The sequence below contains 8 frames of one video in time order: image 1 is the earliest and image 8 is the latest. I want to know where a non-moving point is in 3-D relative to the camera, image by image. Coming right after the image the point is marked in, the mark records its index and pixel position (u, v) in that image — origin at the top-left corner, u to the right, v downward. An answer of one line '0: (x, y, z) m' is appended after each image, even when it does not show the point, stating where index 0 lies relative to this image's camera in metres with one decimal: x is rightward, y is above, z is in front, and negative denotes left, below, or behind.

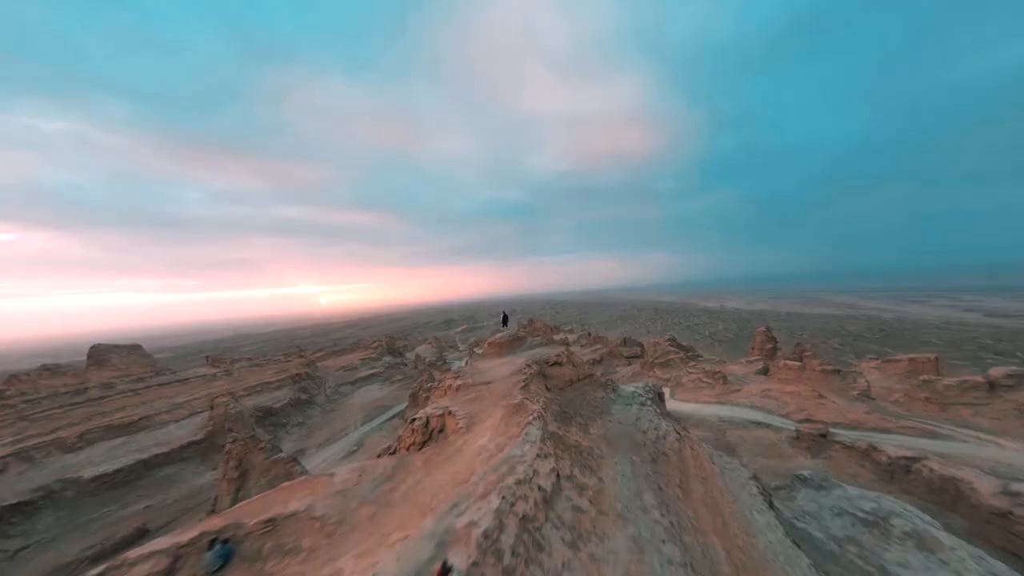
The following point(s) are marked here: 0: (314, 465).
0: (-8.8, -7.9, +17.5) m
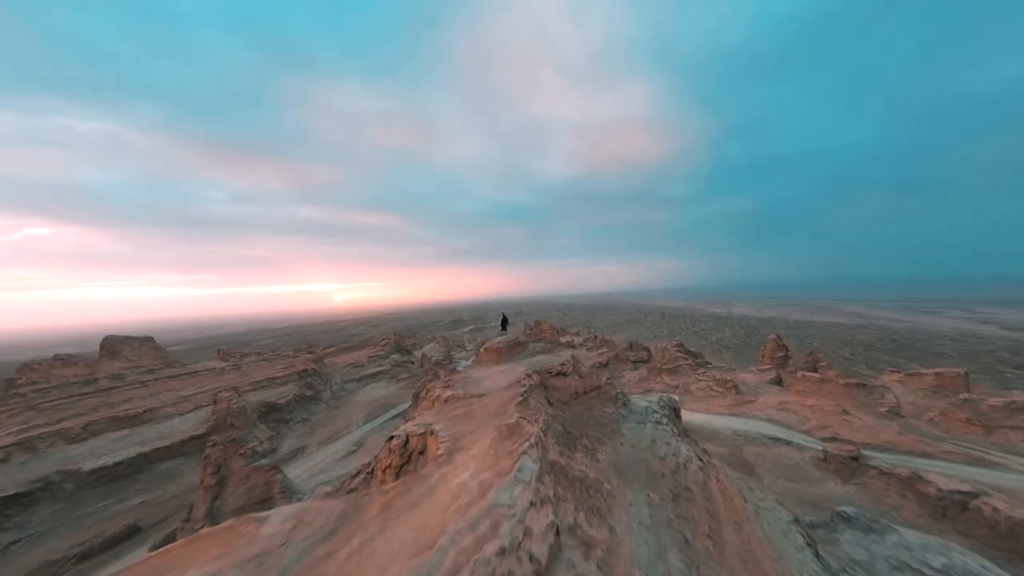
0: (-8.7, -7.7, +17.2) m
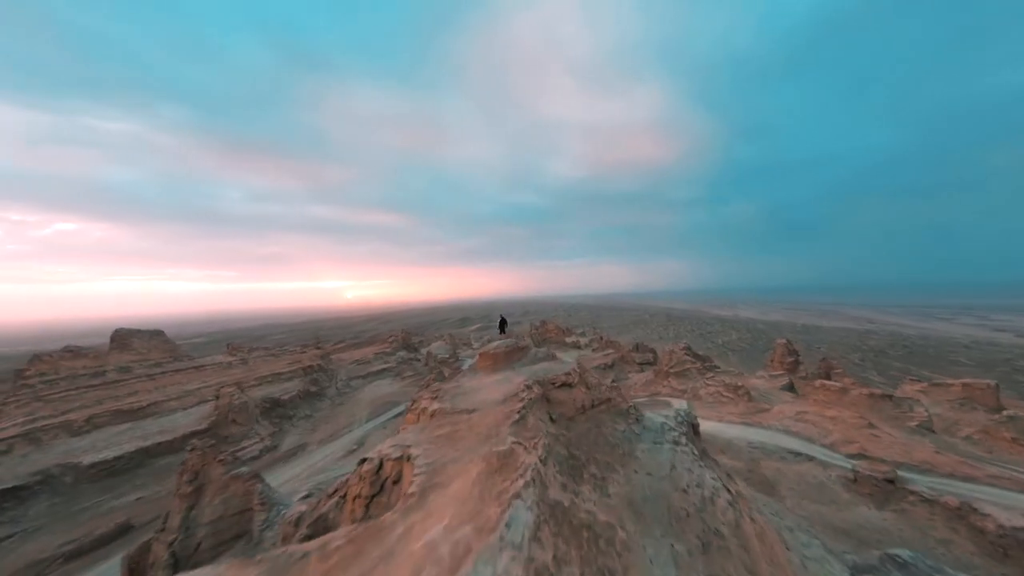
0: (-8.6, -7.6, +16.9) m
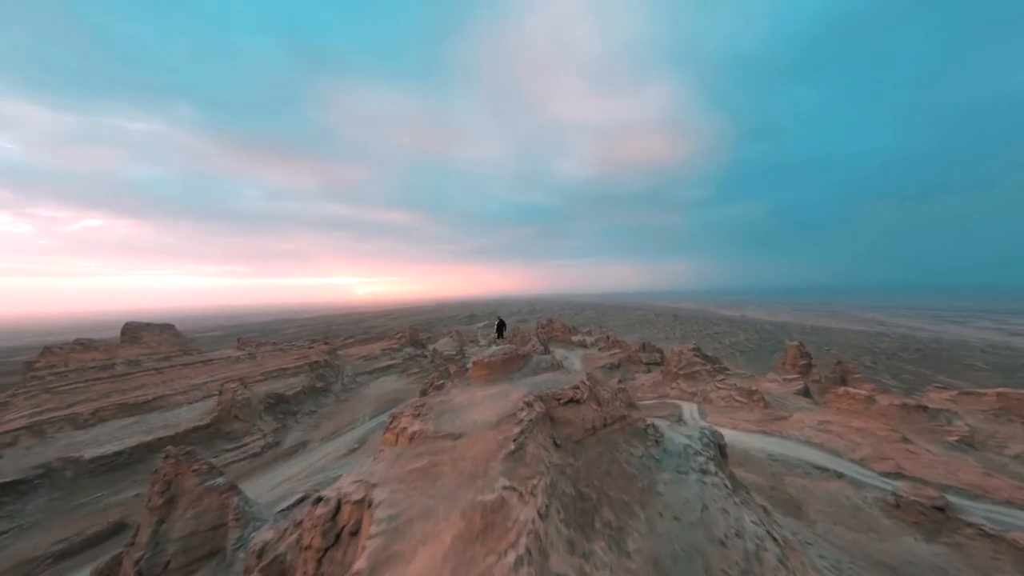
0: (-8.5, -7.4, +16.6) m
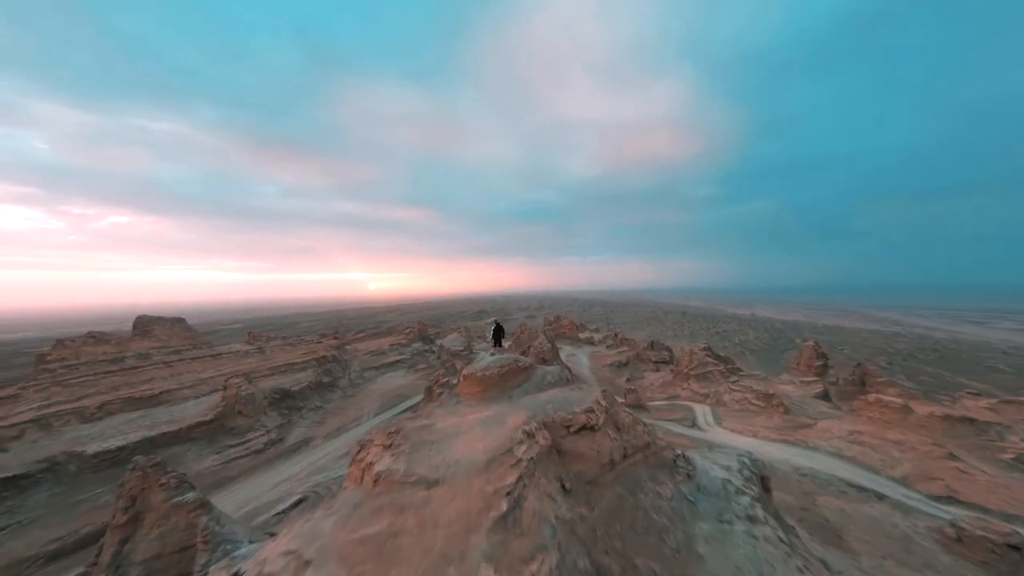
0: (-8.2, -7.2, +16.3) m
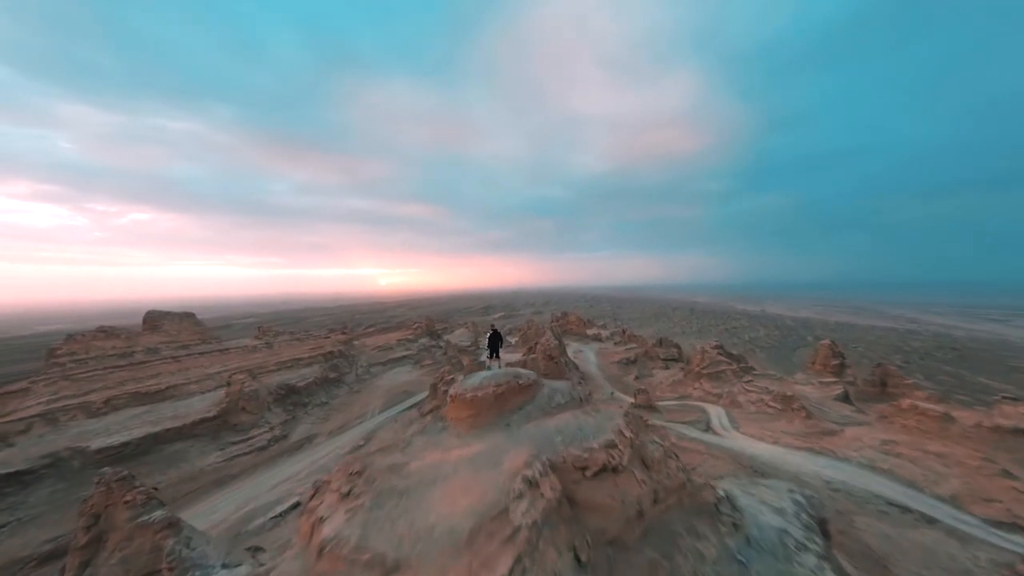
0: (-8.0, -7.0, +16.0) m
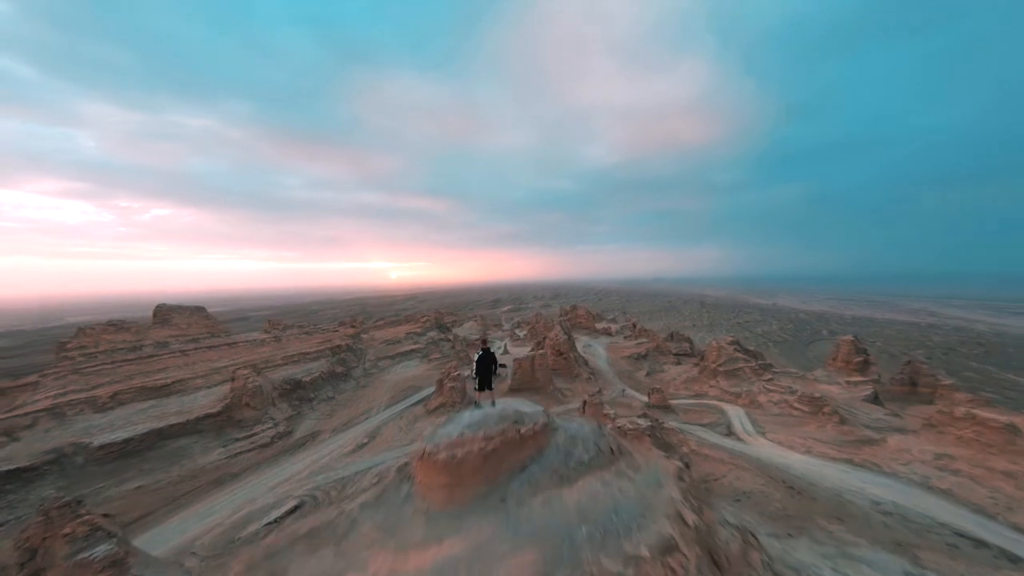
0: (-7.7, -6.8, +15.6) m
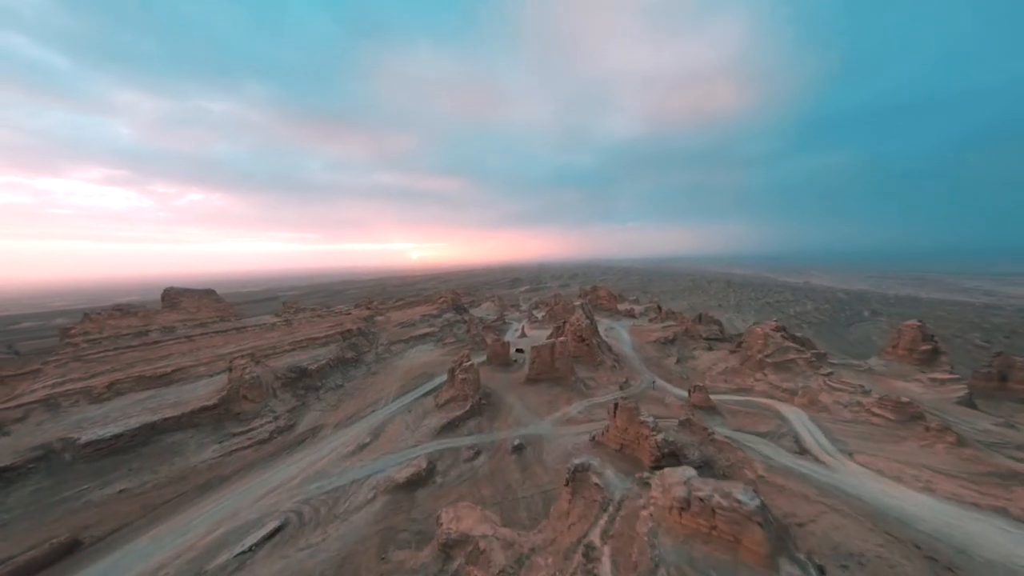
0: (-7.1, -6.2, +14.1) m
